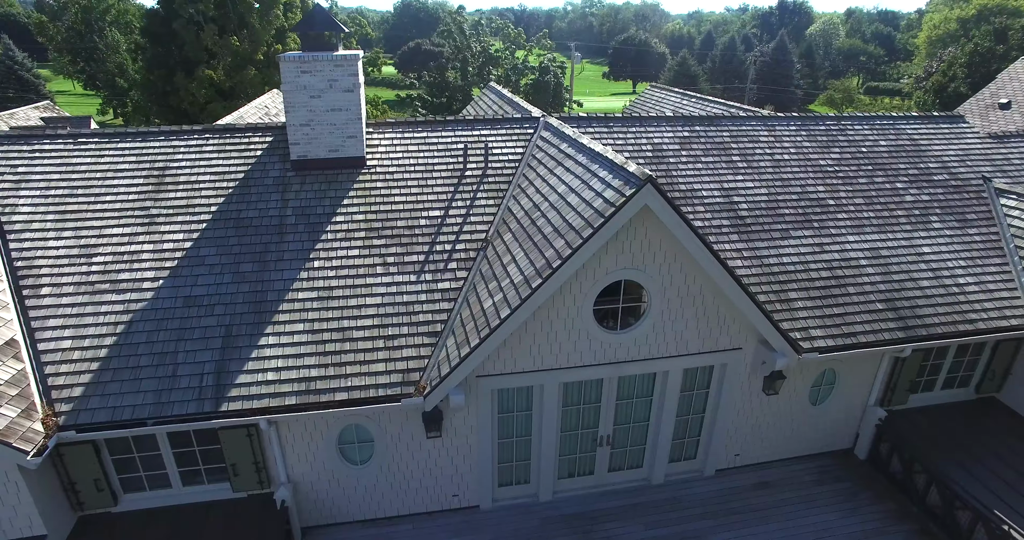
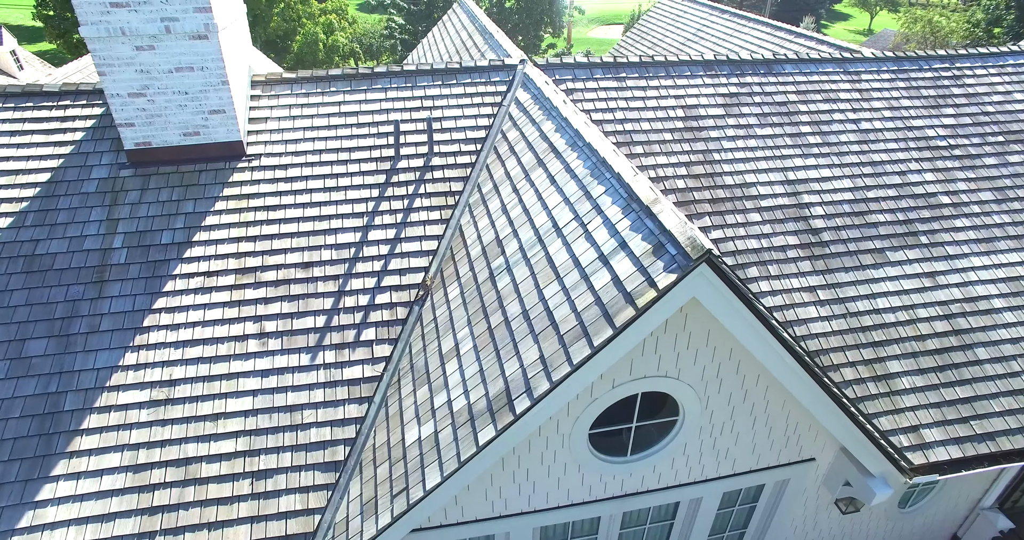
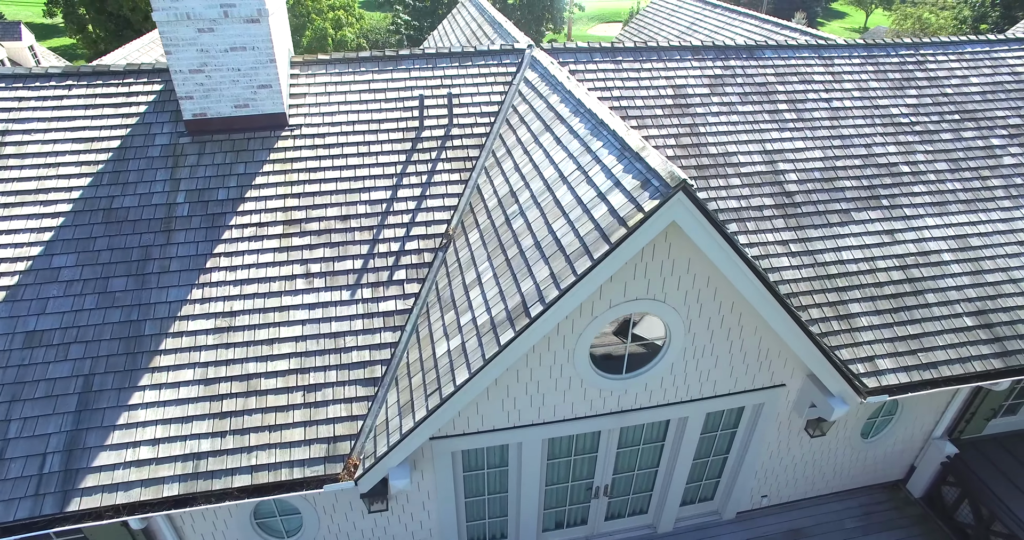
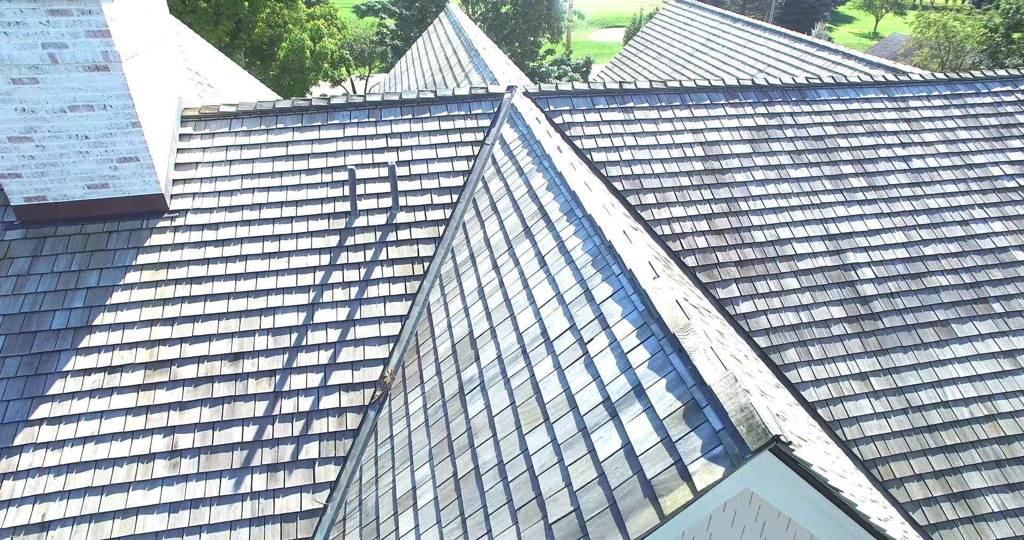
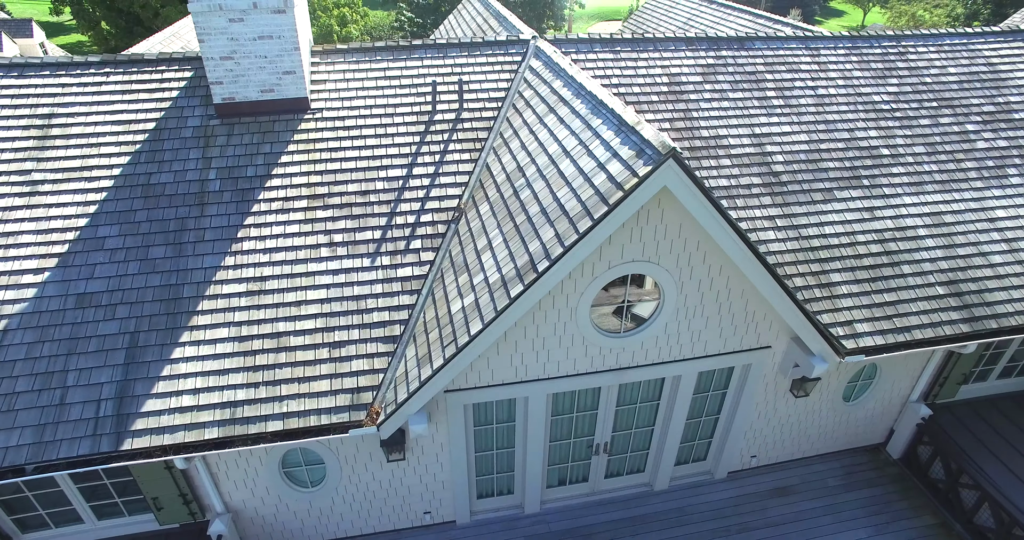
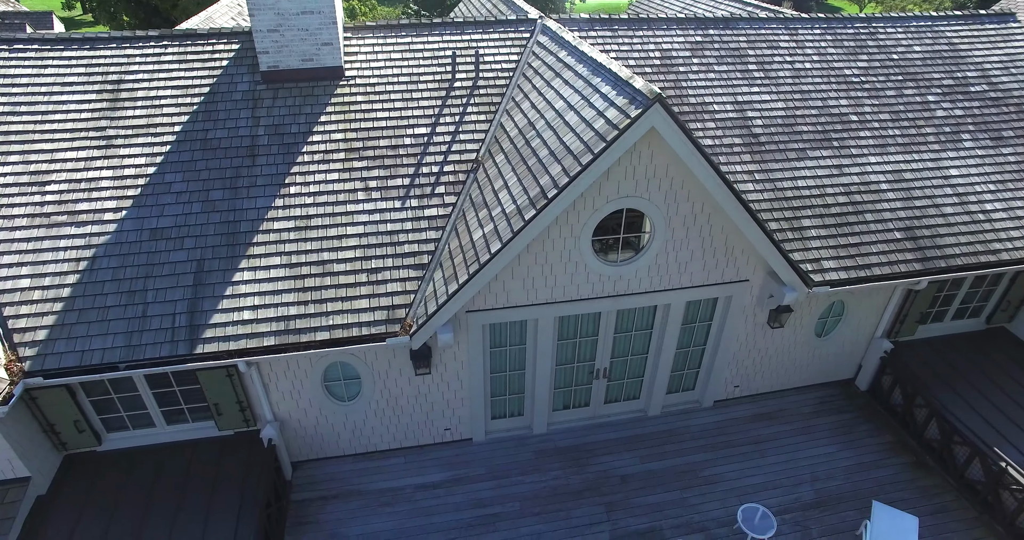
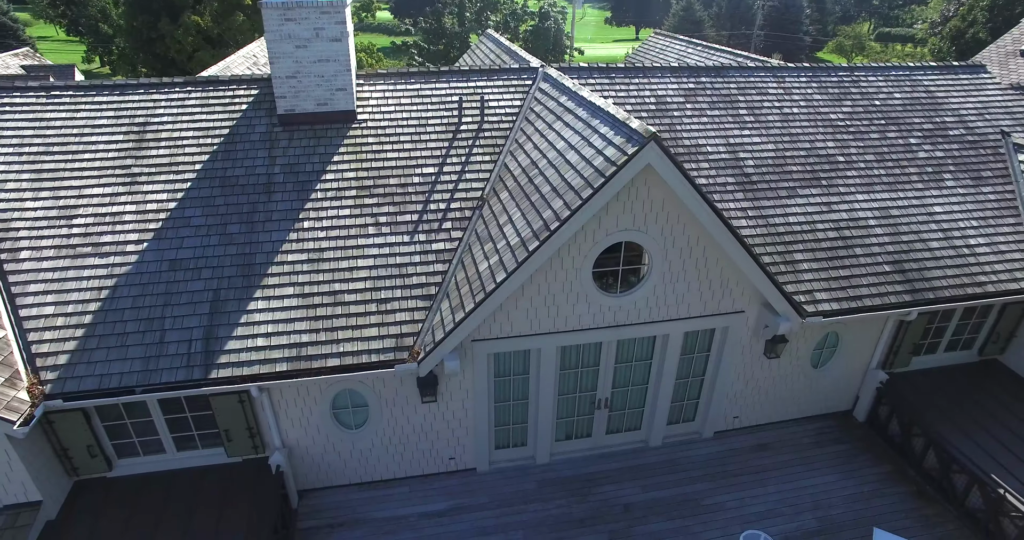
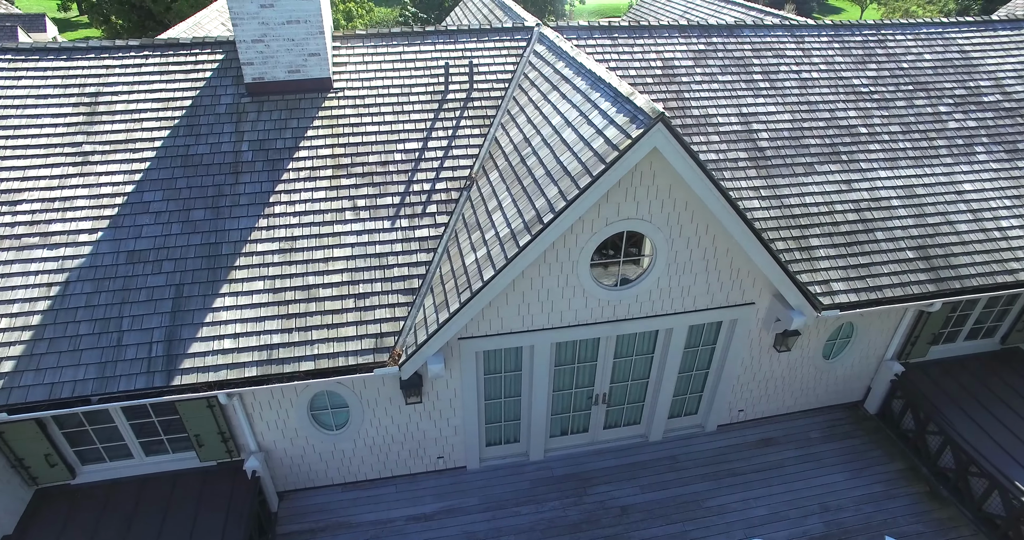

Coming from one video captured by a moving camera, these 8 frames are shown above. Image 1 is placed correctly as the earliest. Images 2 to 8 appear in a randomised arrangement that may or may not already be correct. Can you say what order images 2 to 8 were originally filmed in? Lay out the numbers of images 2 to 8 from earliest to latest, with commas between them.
7, 6, 8, 5, 3, 2, 4
